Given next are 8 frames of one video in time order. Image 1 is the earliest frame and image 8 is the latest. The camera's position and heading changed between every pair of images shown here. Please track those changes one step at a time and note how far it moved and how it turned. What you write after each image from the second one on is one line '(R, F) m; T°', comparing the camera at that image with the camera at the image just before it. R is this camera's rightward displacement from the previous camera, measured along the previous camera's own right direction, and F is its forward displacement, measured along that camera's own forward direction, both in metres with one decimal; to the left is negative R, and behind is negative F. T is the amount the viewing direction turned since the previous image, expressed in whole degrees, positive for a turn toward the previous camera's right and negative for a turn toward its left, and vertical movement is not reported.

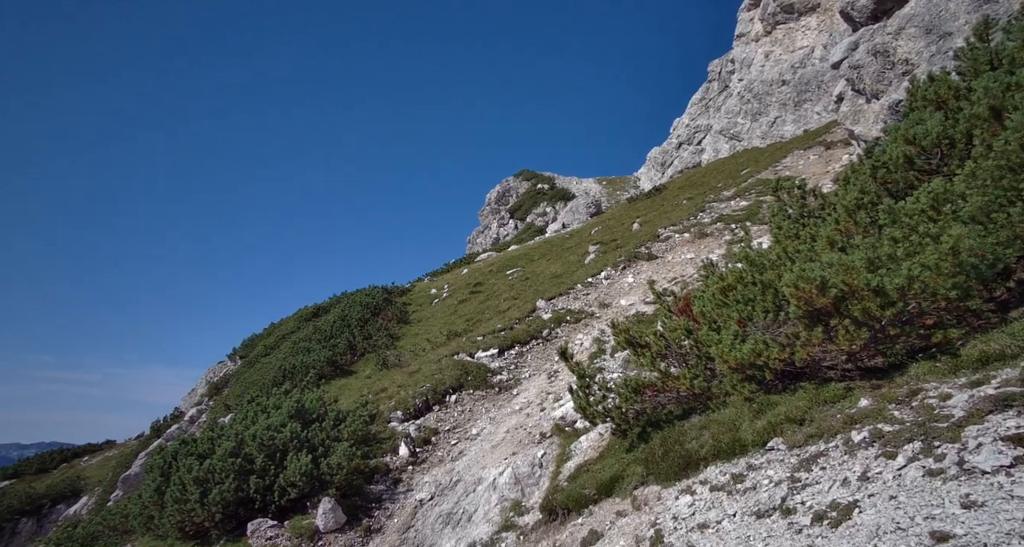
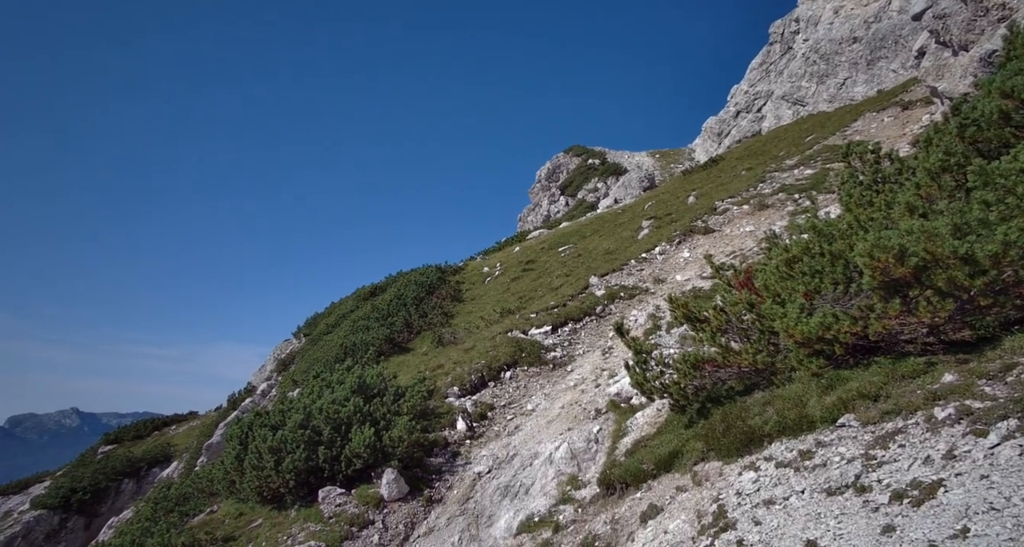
(0.0, +0.1) m; -4°
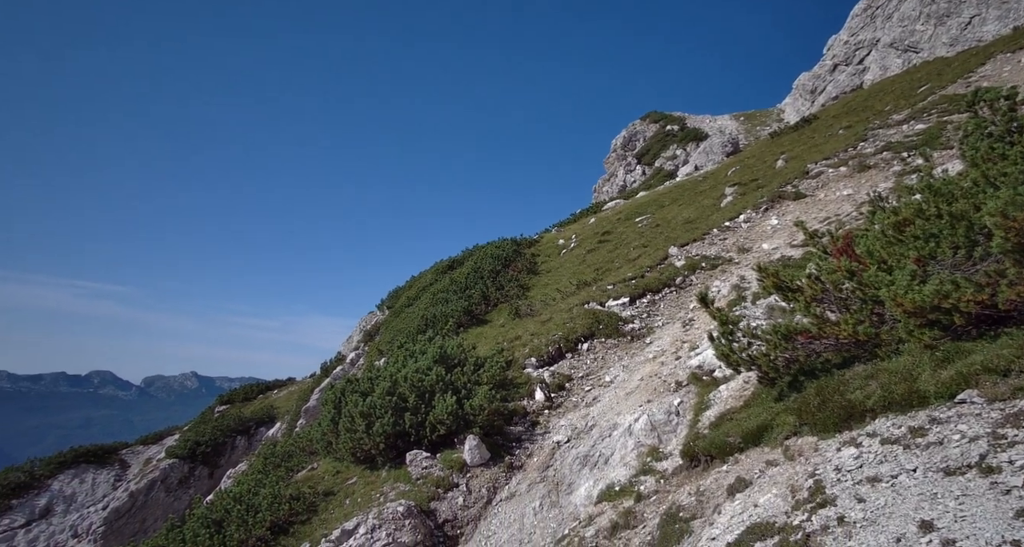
(-0.1, +0.1) m; -6°
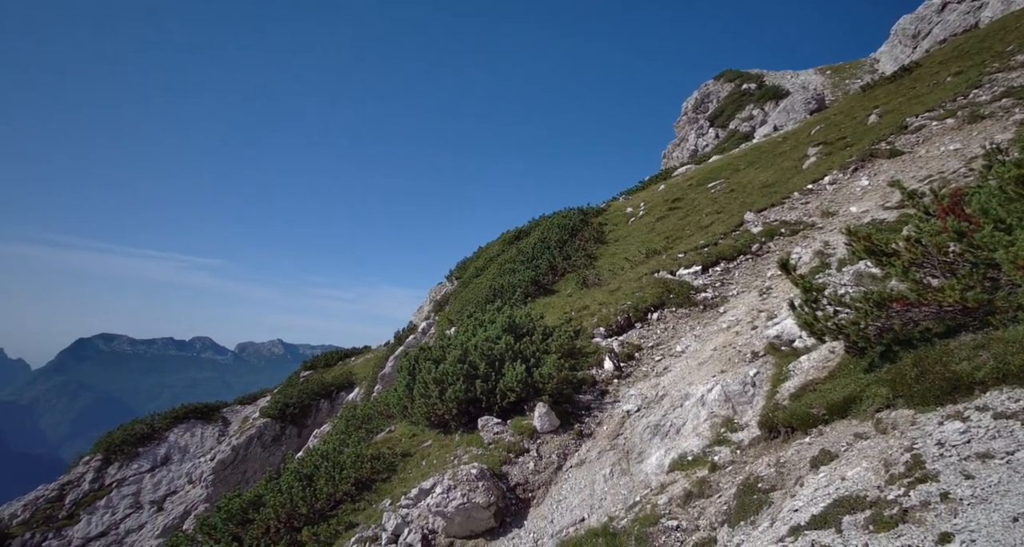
(-0.1, +0.2) m; -6°
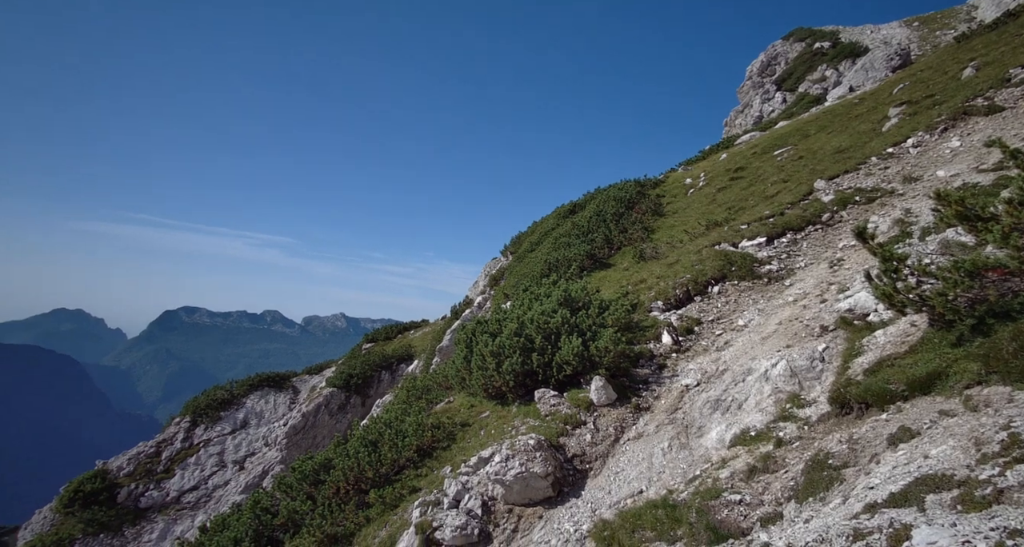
(-0.1, +0.2) m; -5°
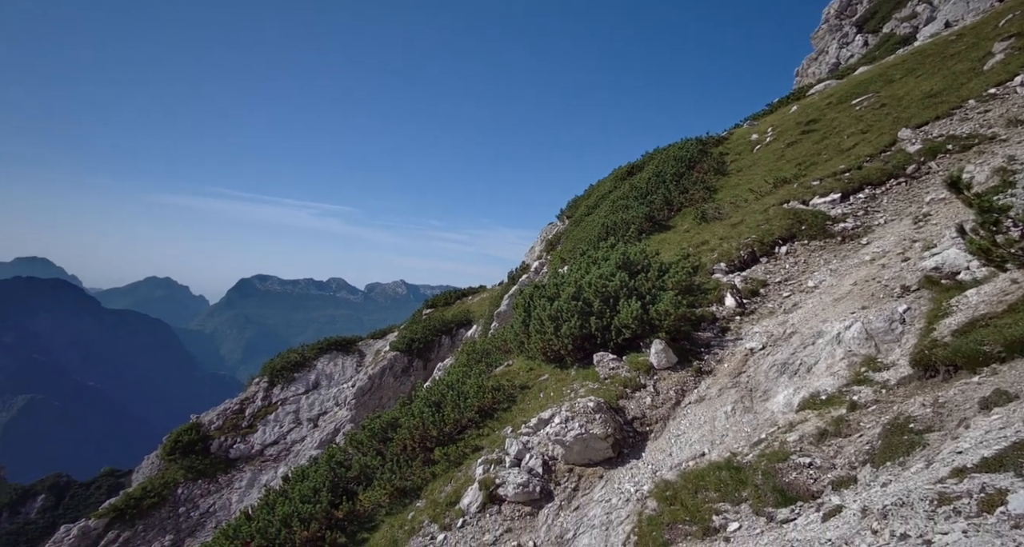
(-0.2, +0.3) m; -5°
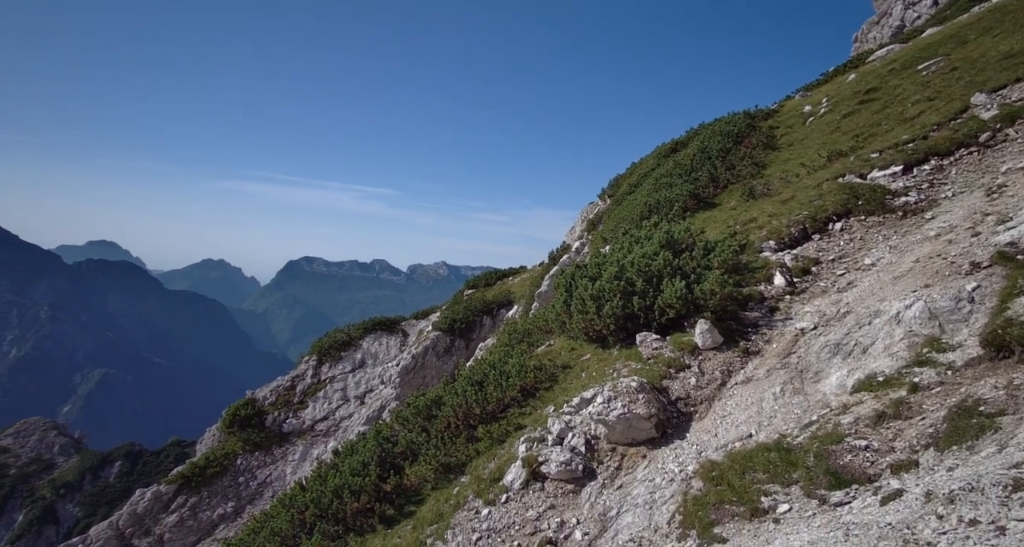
(-0.2, +0.2) m; -4°
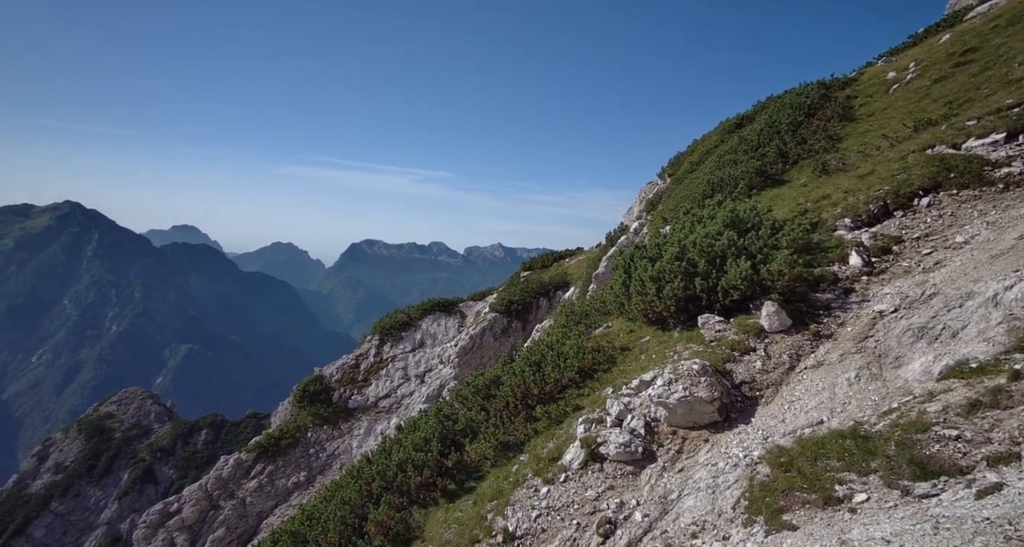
(-0.3, +0.7) m; -5°
